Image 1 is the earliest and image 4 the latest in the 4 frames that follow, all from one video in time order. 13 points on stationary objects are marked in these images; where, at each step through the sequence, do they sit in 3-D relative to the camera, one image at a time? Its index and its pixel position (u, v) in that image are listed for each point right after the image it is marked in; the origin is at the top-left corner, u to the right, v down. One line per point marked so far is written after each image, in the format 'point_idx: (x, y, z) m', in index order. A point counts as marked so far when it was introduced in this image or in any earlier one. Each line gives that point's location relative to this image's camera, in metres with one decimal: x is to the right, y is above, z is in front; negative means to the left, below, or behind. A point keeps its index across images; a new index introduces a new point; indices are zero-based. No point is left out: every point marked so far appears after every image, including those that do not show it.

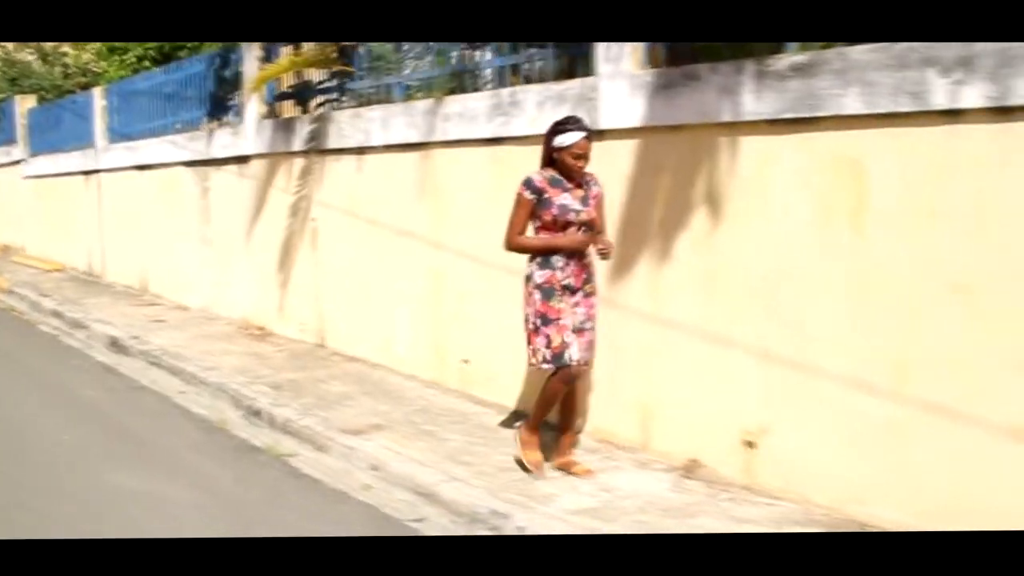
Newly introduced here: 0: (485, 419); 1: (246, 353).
0: (-0.2, -0.7, +5.5) m
1: (-1.8, -0.4, +7.2) m
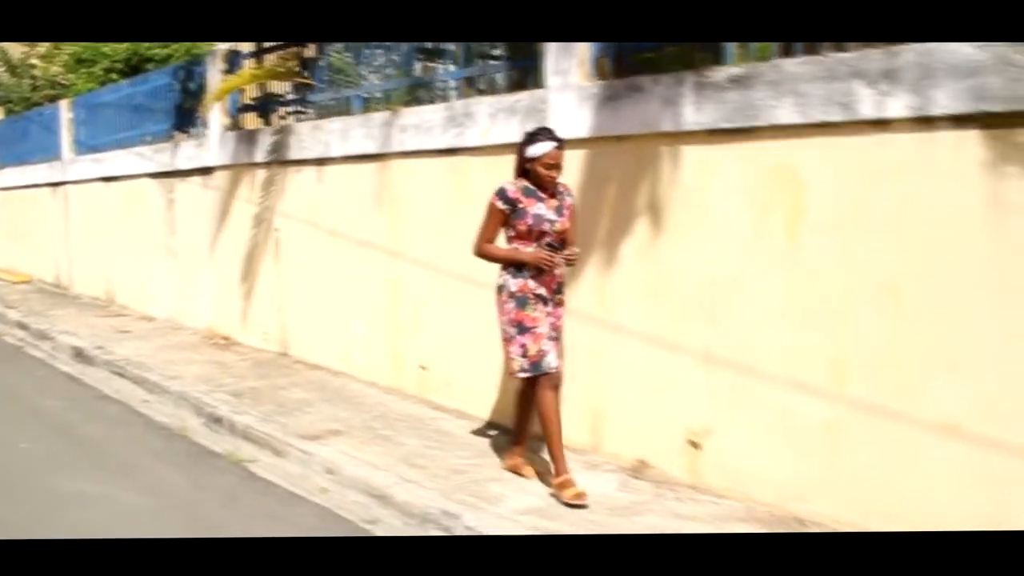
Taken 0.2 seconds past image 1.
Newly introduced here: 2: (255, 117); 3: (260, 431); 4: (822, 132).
0: (-0.4, -0.7, +5.6) m
1: (-2.1, -0.5, +7.3) m
2: (-1.8, +1.2, +7.4) m
3: (-1.3, -0.7, +5.6) m
4: (+1.1, +0.6, +3.9) m
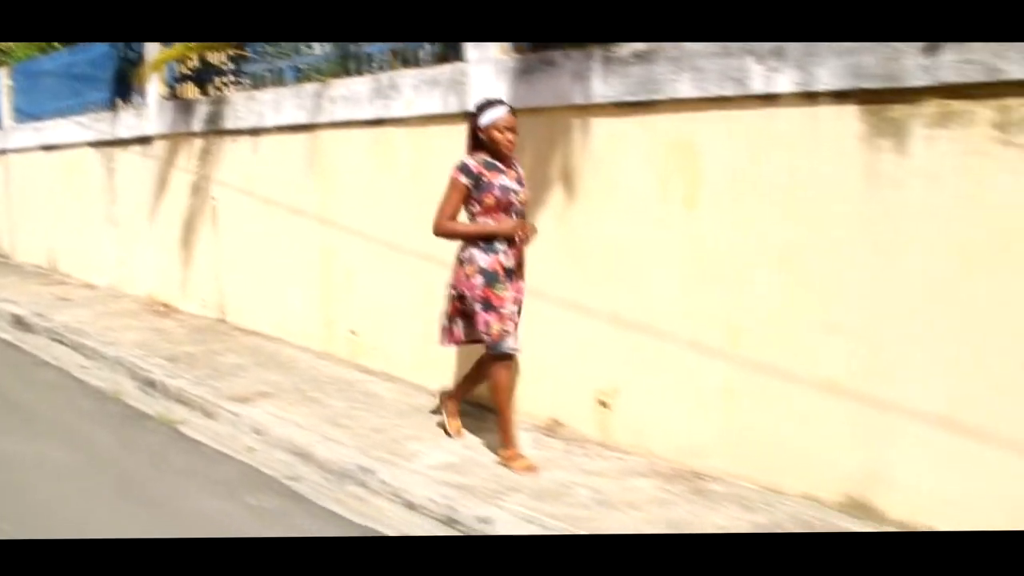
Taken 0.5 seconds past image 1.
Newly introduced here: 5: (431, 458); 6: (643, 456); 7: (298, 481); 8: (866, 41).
0: (-0.8, -0.5, +5.8) m
1: (-2.5, -0.3, +7.4) m
2: (-2.2, +1.4, +7.5) m
3: (-1.7, -0.6, +5.8) m
4: (+0.8, +0.7, +4.1) m
5: (-0.4, -0.7, +4.6) m
6: (+0.6, -0.7, +4.6) m
7: (-0.9, -0.8, +4.6) m
8: (+1.2, +0.8, +3.6) m
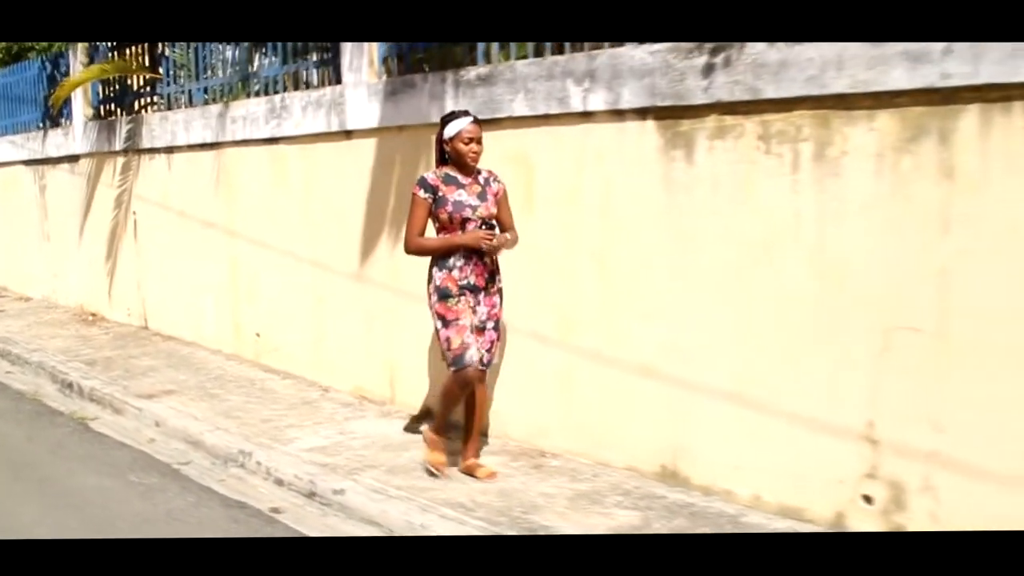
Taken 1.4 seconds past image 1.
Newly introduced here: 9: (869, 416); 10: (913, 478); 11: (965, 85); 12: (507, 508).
0: (-1.4, -0.6, +6.3) m
1: (-3.2, -0.3, +7.8) m
2: (-2.9, +1.3, +8.0) m
3: (-2.4, -0.6, +6.2) m
4: (+0.1, +0.7, +4.6) m
5: (-1.0, -0.7, +5.1) m
6: (-0.1, -0.7, +5.1) m
7: (-1.5, -0.8, +5.1) m
8: (+0.6, +0.9, +4.1) m
9: (+1.2, -0.4, +3.7) m
10: (+1.4, -0.7, +3.6) m
11: (+1.4, +0.6, +3.3) m
12: (0.0, -0.9, +4.1) m
